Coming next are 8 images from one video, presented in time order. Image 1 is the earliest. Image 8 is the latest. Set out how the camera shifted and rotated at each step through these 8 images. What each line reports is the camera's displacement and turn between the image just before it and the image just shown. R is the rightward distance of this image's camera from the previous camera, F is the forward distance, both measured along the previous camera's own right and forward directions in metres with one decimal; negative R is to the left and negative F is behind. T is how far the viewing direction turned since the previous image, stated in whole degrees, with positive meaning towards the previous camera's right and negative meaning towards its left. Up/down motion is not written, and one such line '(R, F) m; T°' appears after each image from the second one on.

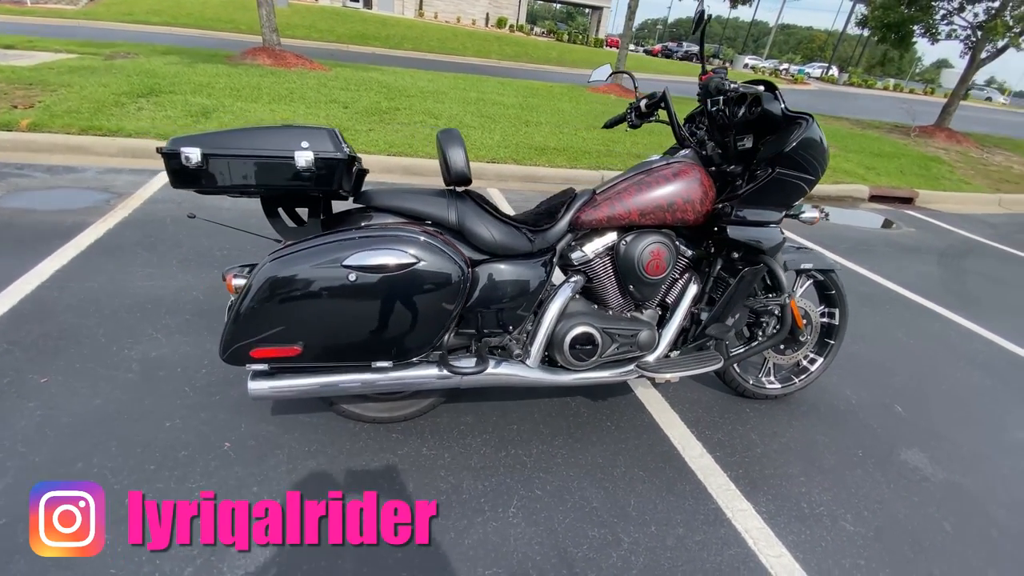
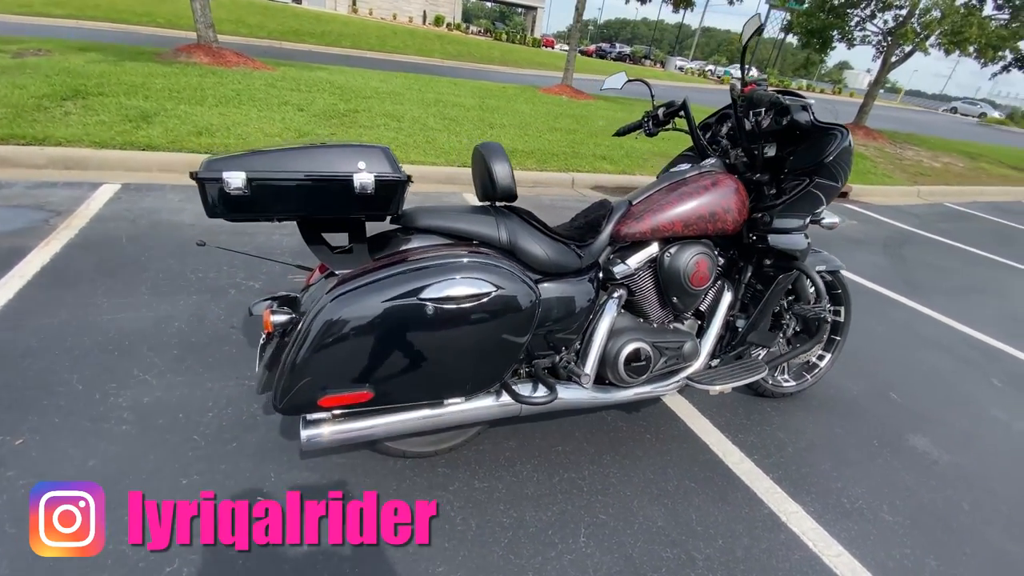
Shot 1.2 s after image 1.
(-0.5, +0.1) m; +7°
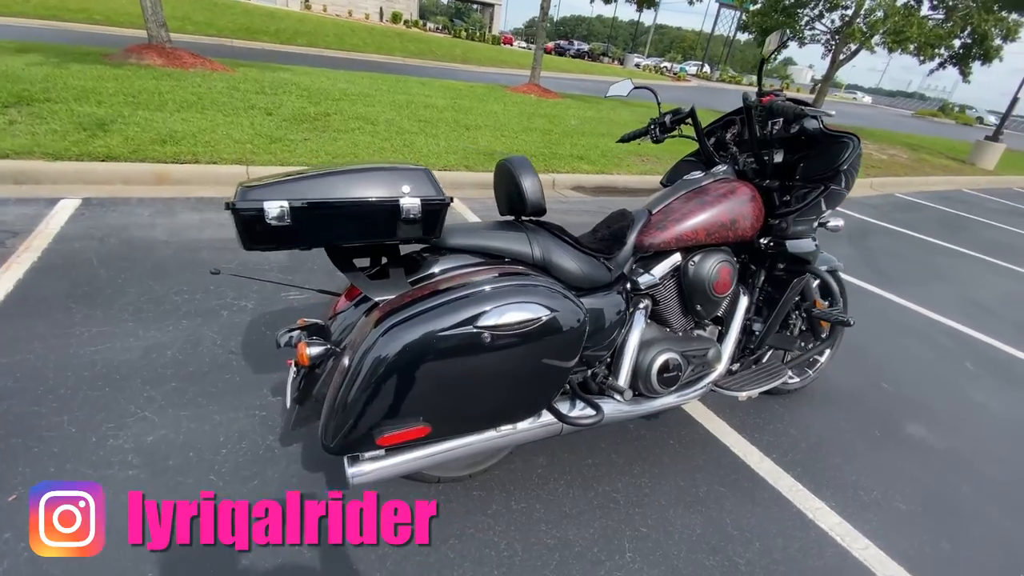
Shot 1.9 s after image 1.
(-0.3, +0.1) m; +4°
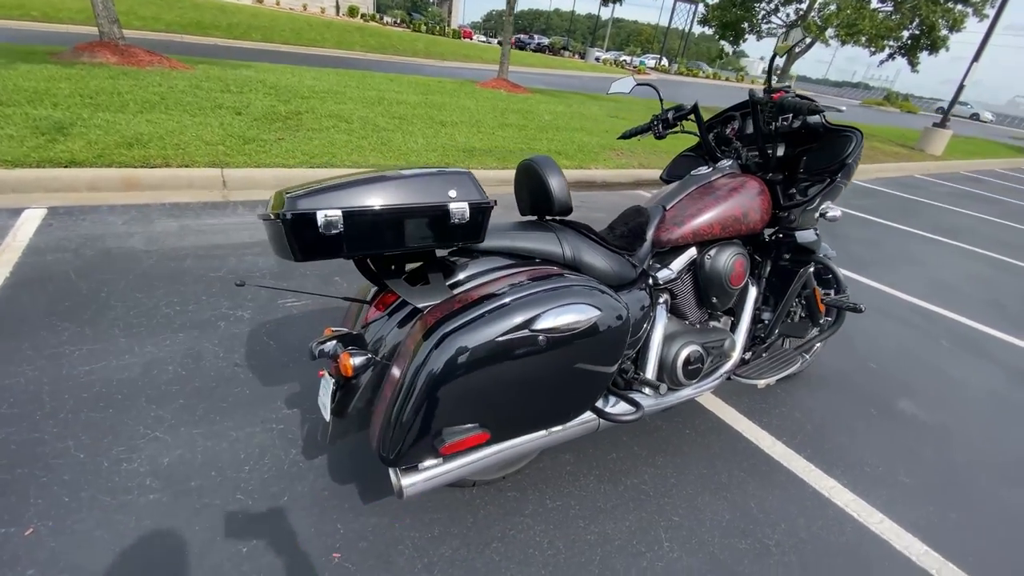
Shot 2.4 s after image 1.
(-0.3, 0.0) m; +4°
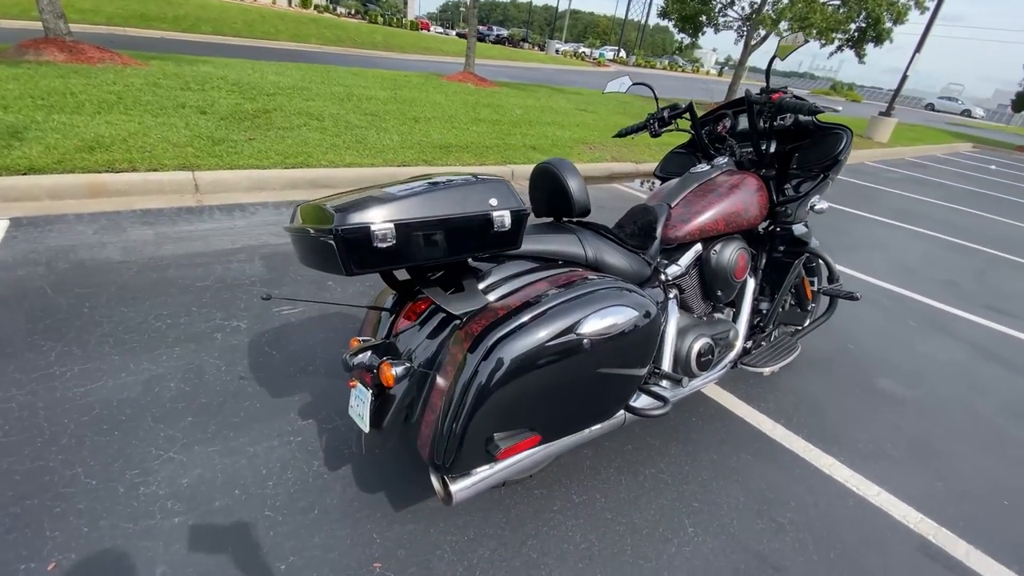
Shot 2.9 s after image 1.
(-0.3, 0.0) m; +4°
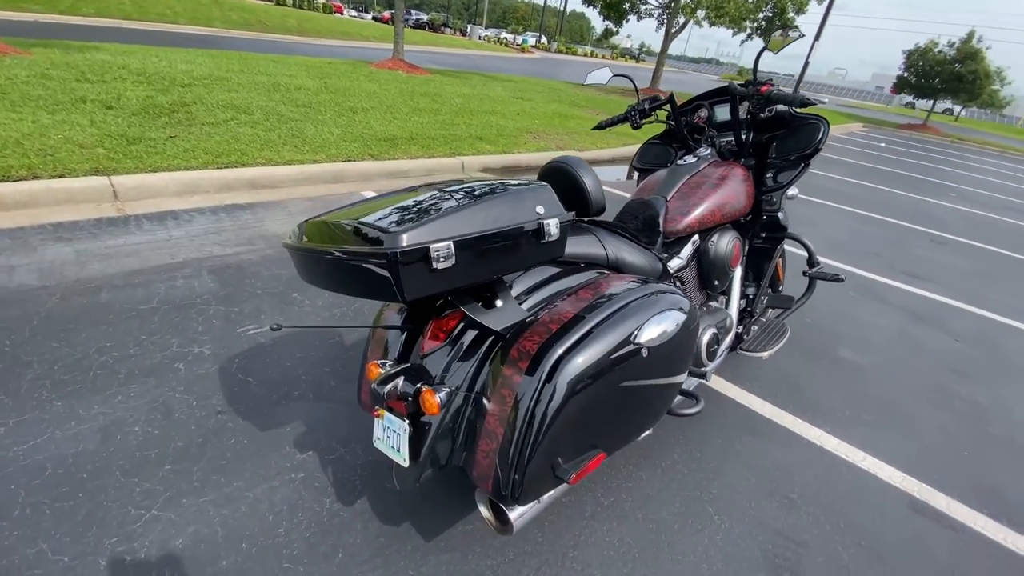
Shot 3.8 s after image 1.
(-0.4, +0.1) m; +8°
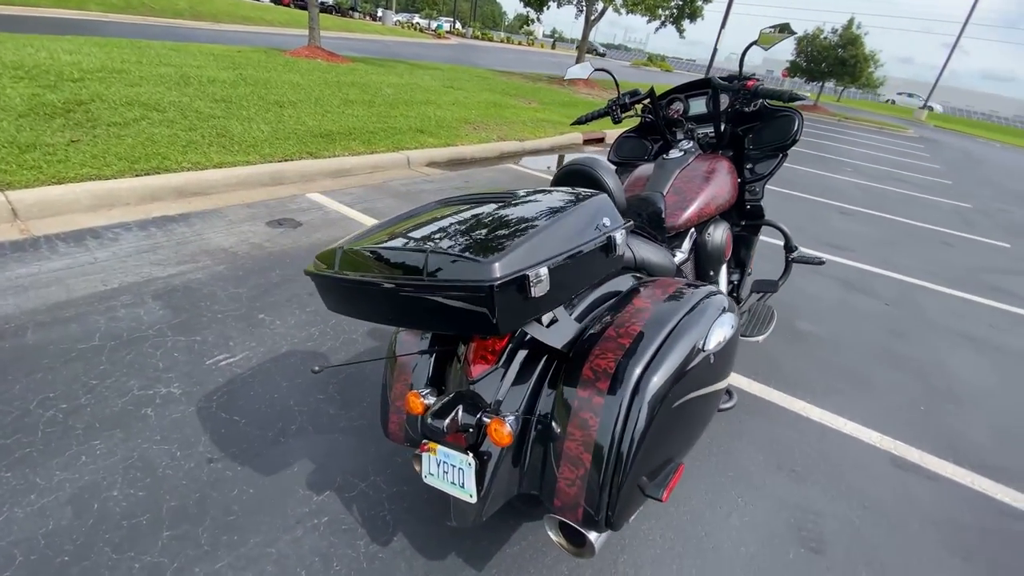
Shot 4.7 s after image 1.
(-0.4, +0.1) m; +8°
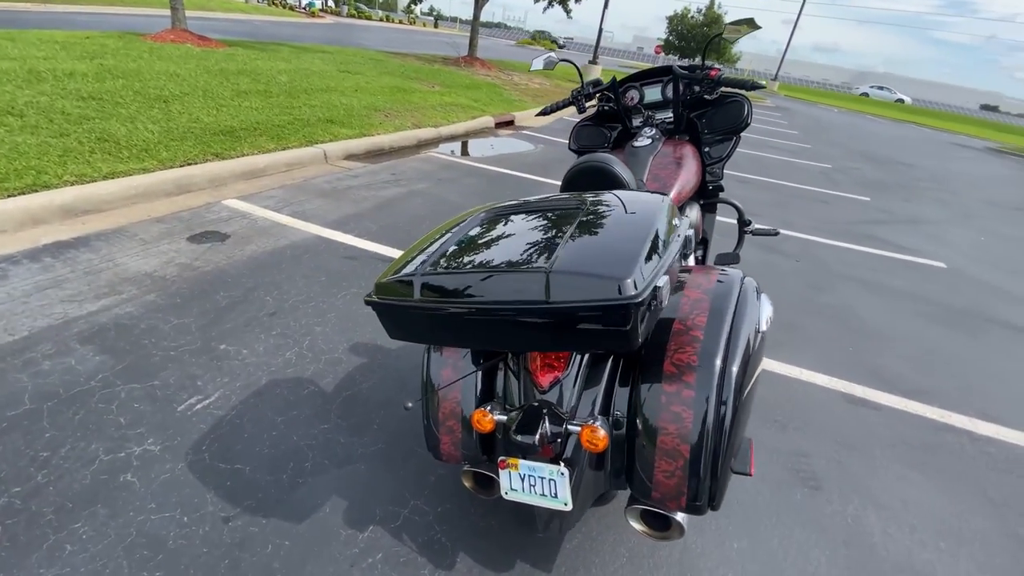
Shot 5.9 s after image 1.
(-0.5, +0.1) m; +11°
